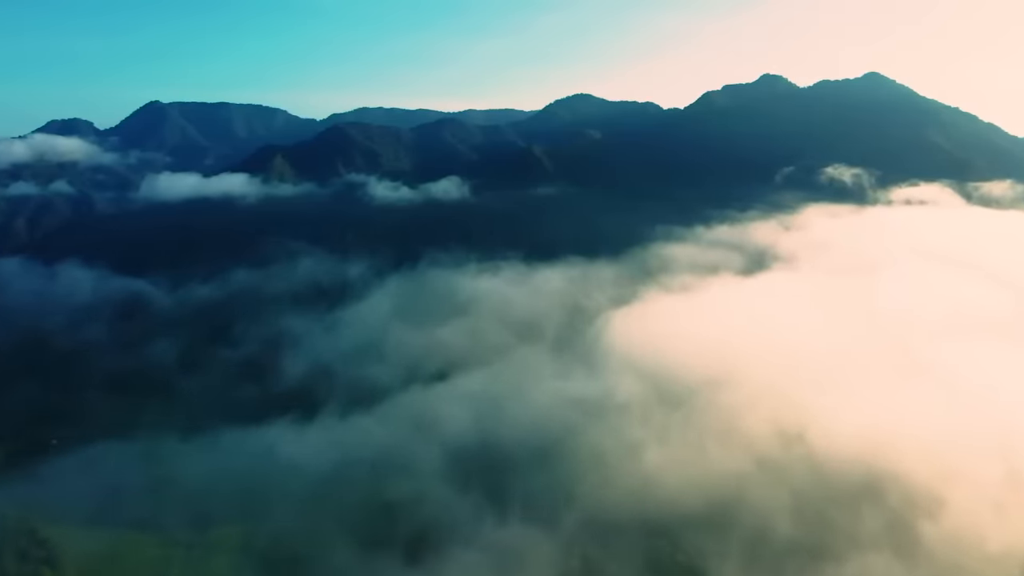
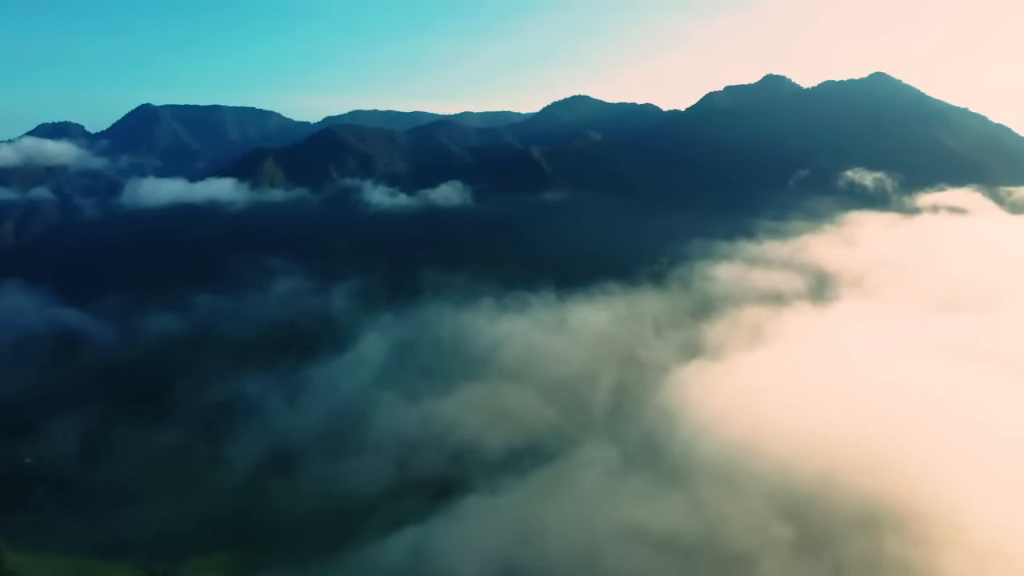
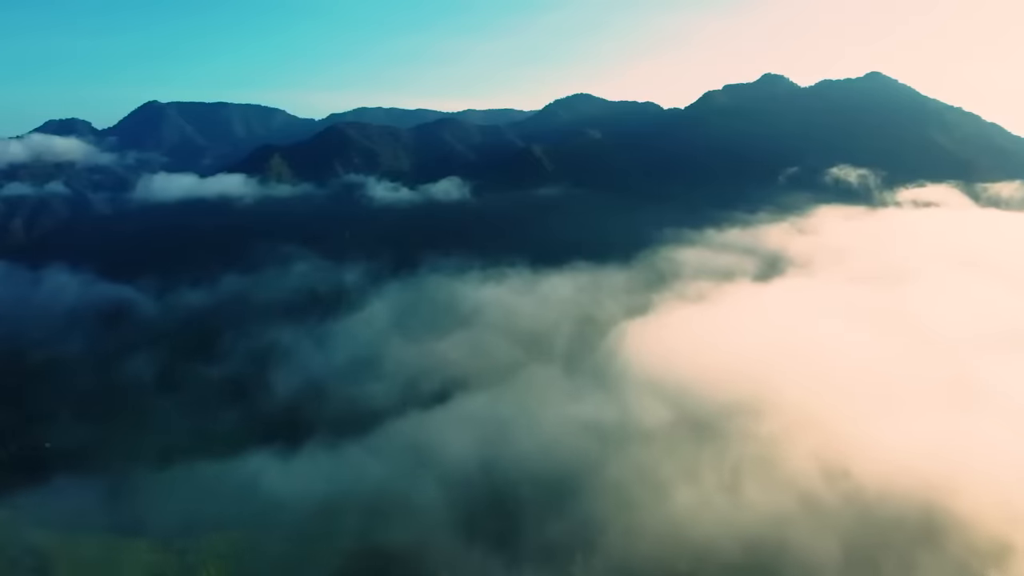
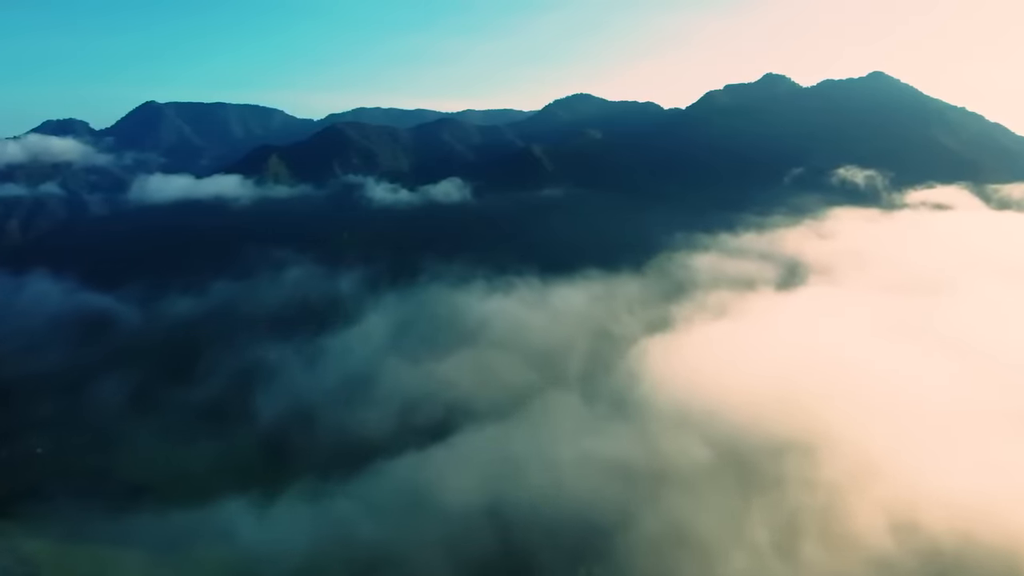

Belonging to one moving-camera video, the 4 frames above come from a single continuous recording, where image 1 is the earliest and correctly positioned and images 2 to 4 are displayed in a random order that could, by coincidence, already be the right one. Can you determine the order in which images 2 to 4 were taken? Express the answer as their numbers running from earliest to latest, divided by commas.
3, 4, 2
